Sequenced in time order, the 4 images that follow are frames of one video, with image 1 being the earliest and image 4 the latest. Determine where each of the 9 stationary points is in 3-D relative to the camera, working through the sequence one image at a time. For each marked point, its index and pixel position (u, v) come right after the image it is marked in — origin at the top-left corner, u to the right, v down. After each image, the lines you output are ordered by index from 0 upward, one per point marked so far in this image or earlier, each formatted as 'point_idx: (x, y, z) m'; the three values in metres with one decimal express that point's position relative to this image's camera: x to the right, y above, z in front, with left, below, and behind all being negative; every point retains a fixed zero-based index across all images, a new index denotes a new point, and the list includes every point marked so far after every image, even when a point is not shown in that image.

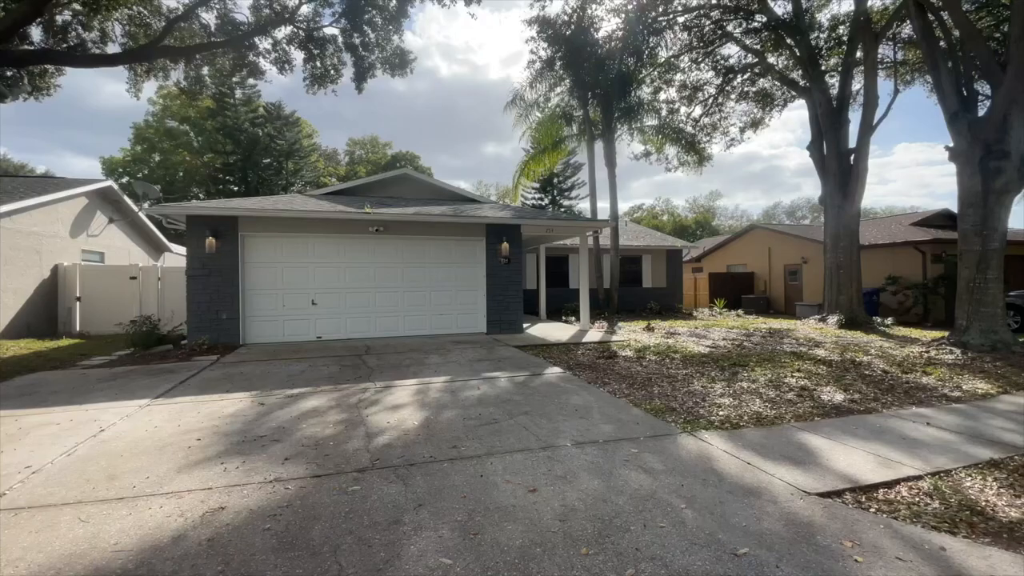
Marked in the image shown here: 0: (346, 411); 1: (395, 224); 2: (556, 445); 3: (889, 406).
0: (-1.7, -1.3, +4.8) m
1: (-2.6, +1.4, +10.0) m
2: (+0.4, -1.3, +3.7) m
3: (+4.1, -1.3, +5.1) m
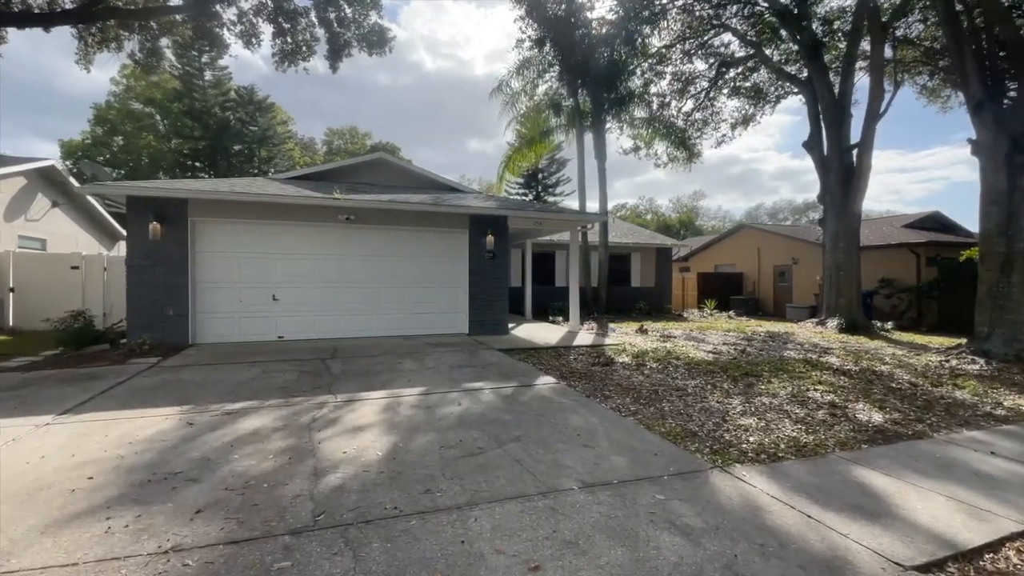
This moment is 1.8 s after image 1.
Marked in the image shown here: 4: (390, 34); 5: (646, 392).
0: (-1.8, -1.2, +3.9) m
1: (-2.8, +1.5, +9.0) m
2: (+0.3, -1.3, +2.9) m
3: (+4.0, -1.3, +4.4) m
4: (-2.9, +6.0, +10.9) m
5: (+1.6, -1.2, +5.4) m
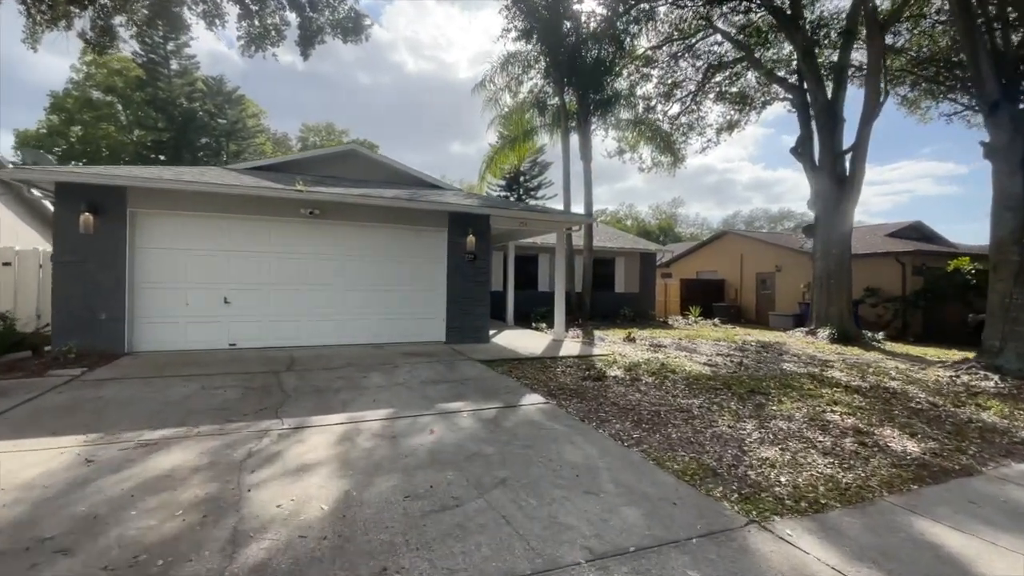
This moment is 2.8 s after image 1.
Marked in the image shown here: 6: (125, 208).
0: (-2.0, -1.3, +3.1) m
1: (-3.1, +1.4, +8.1) m
2: (+0.2, -1.3, +2.2) m
3: (+3.9, -1.4, +3.8) m
4: (-3.2, +5.9, +10.1) m
5: (+1.4, -1.3, +4.7) m
6: (-6.0, +1.2, +7.2) m
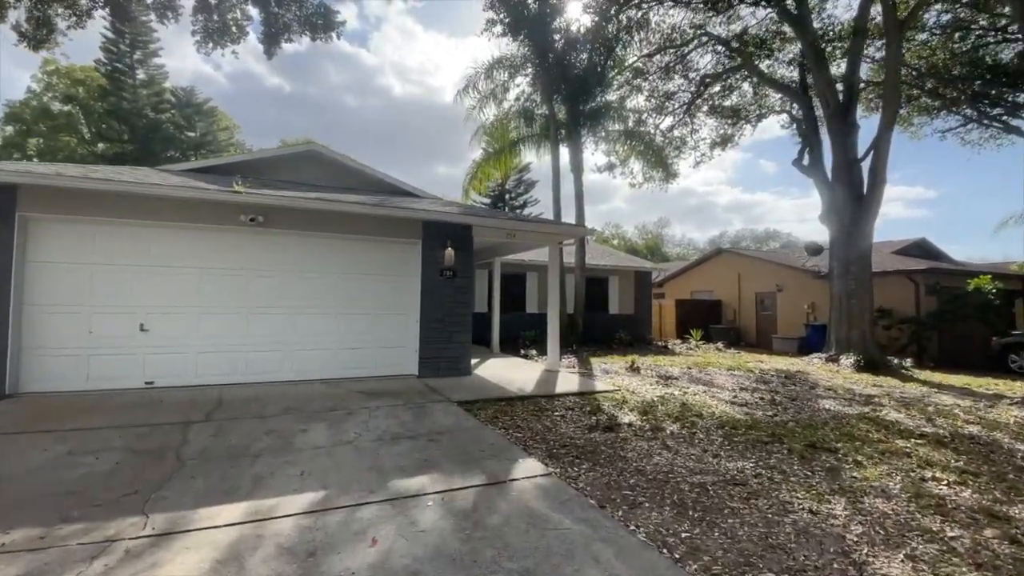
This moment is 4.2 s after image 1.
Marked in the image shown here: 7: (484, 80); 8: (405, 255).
0: (-2.0, -1.4, +1.6) m
1: (-3.3, +1.1, +6.8) m
2: (+0.2, -1.4, +0.8) m
3: (+3.8, -1.6, +2.5) m
4: (-3.5, +5.5, +8.9) m
5: (+1.3, -1.5, +3.4) m
6: (-6.2, +0.9, +5.7) m
7: (-0.8, +6.1, +13.4) m
8: (-1.7, +0.5, +7.5) m
